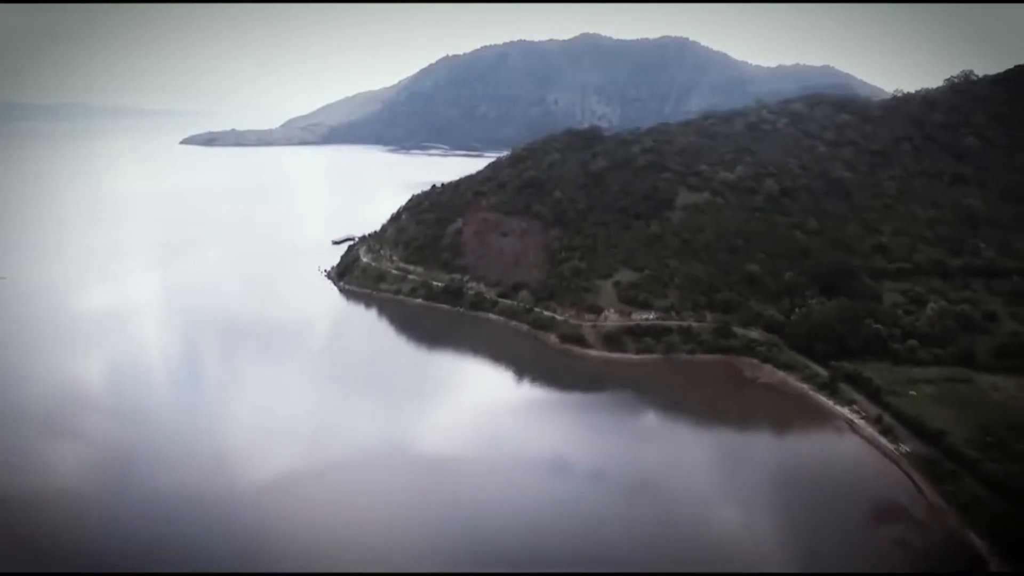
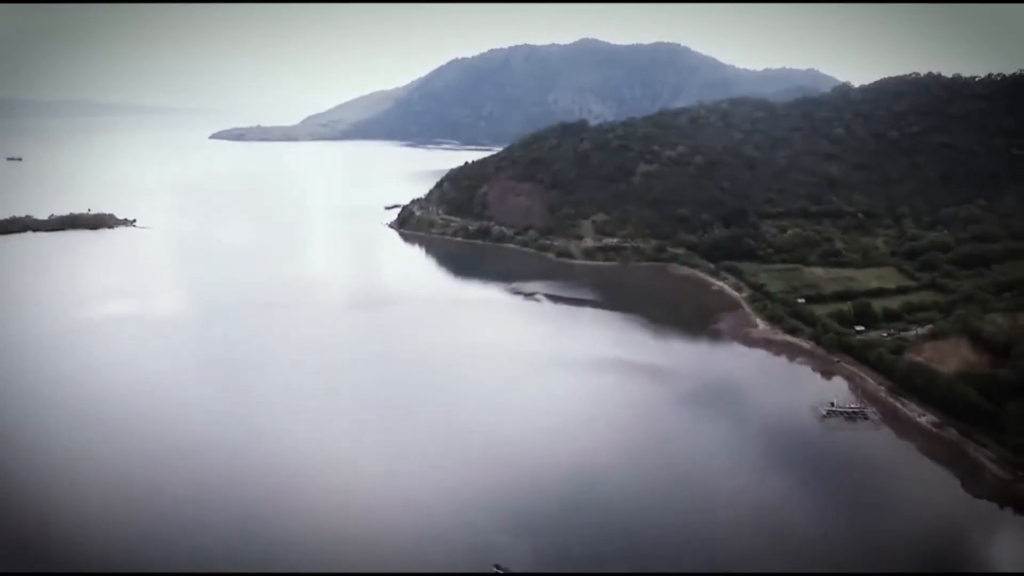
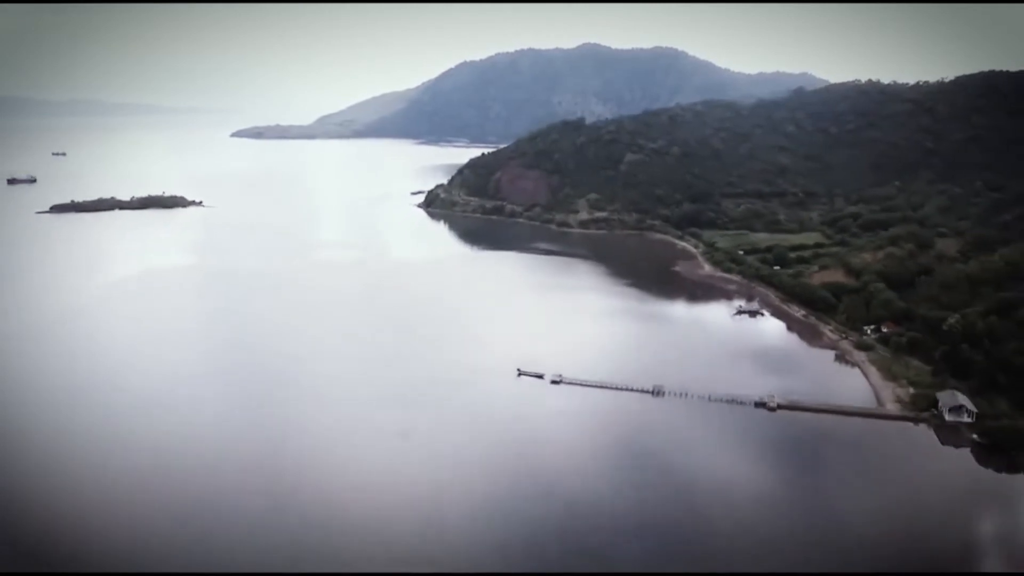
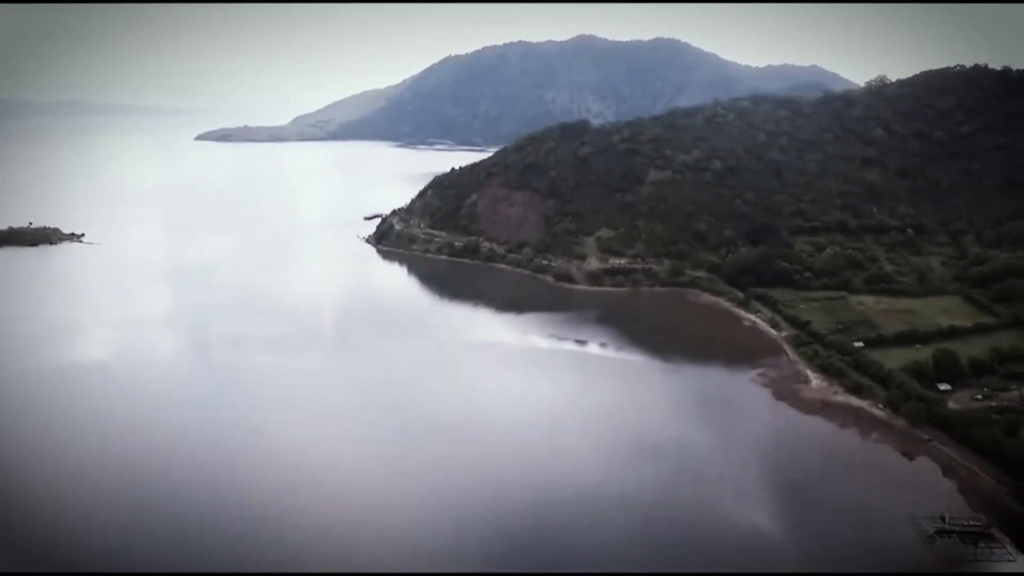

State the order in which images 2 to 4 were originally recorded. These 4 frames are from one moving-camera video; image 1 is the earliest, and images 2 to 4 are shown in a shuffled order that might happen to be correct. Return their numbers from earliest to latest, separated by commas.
4, 2, 3
